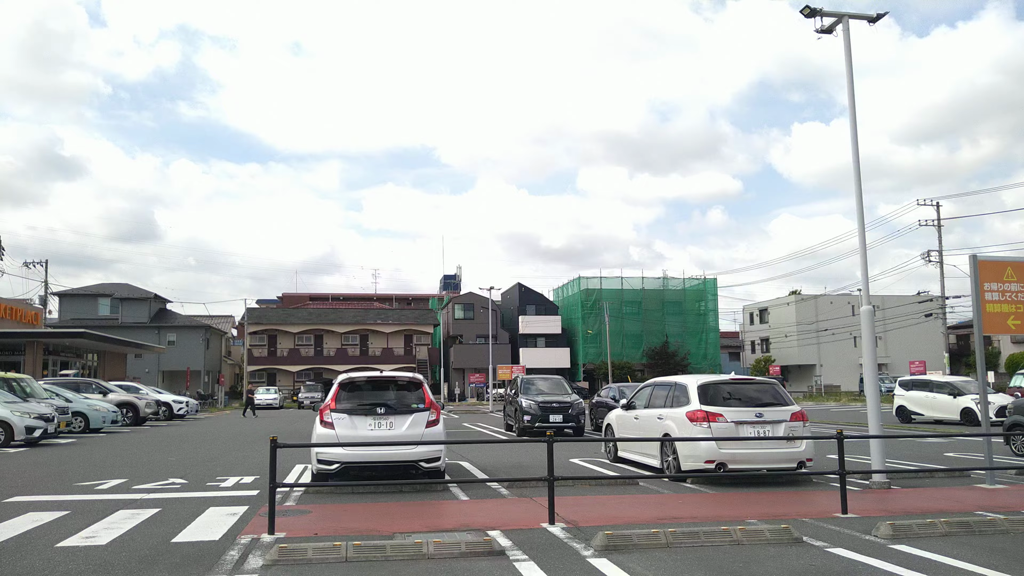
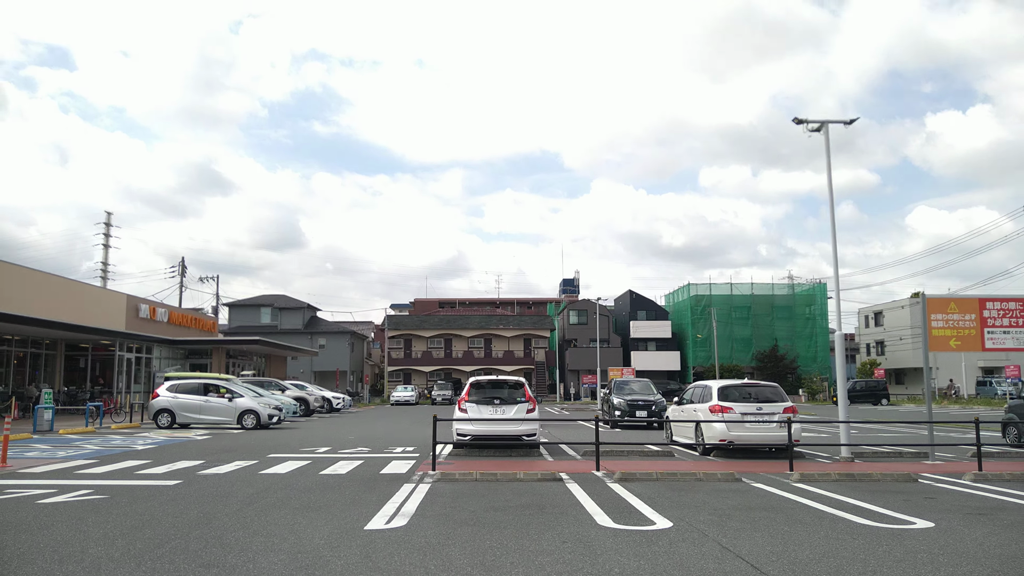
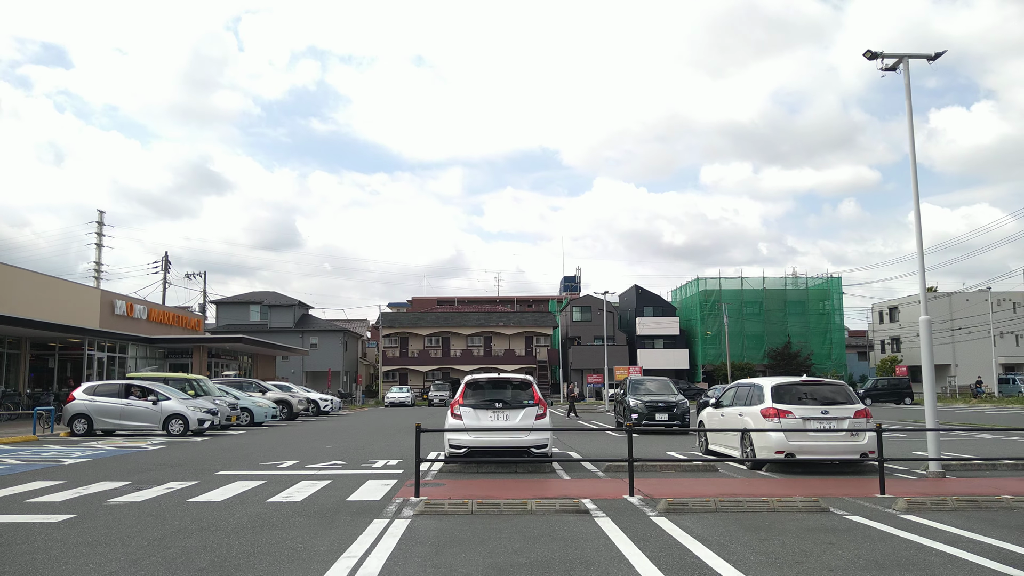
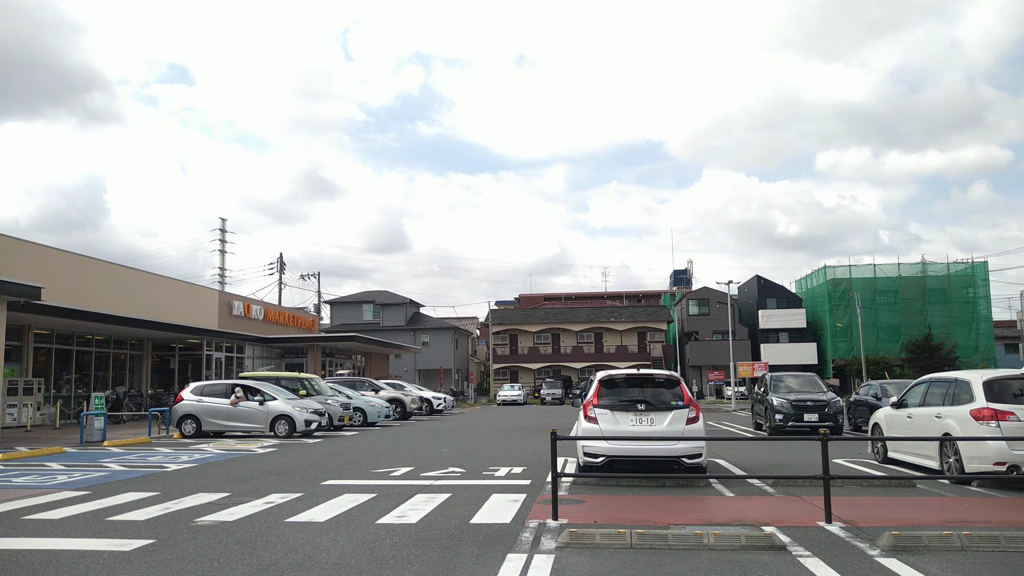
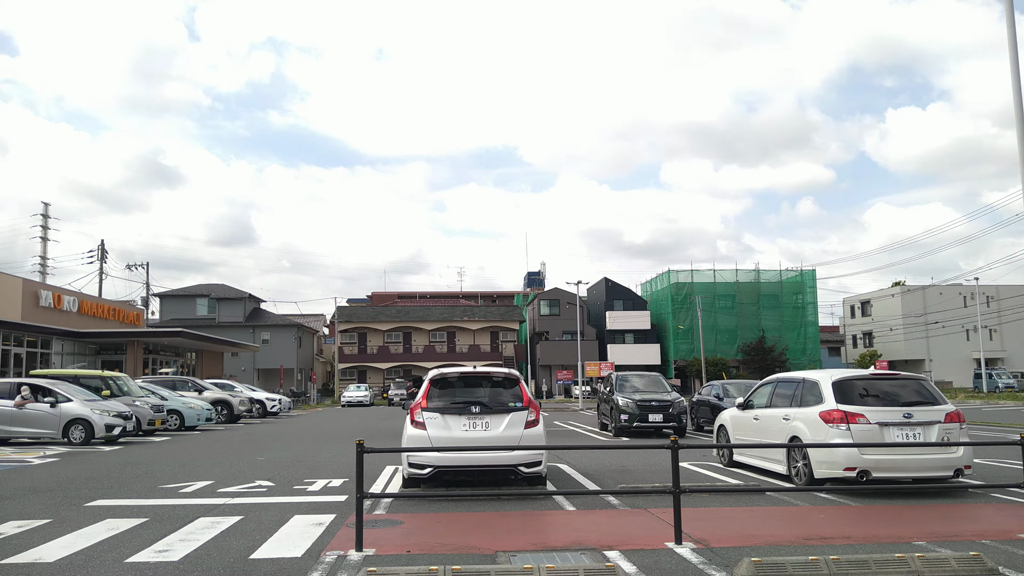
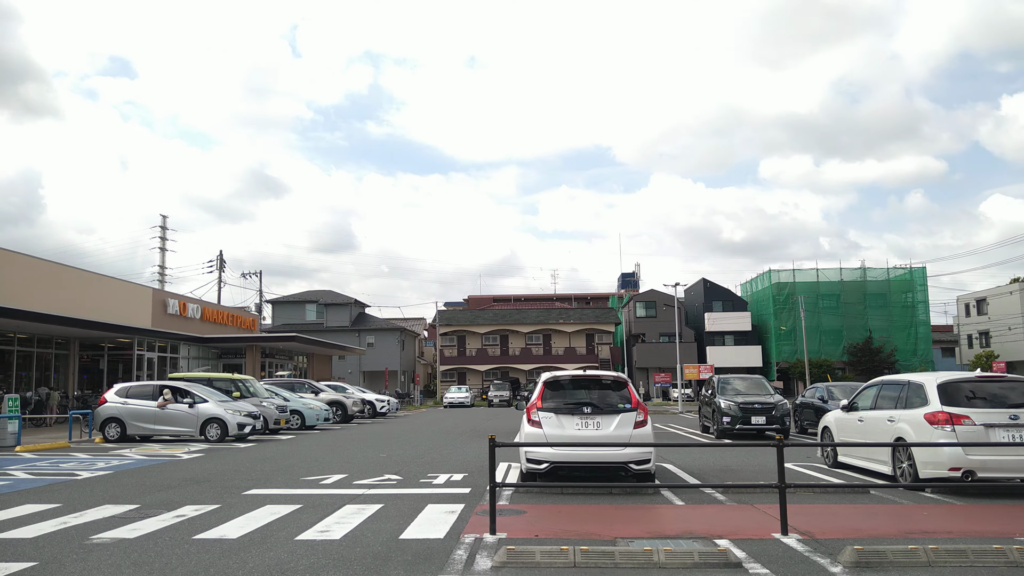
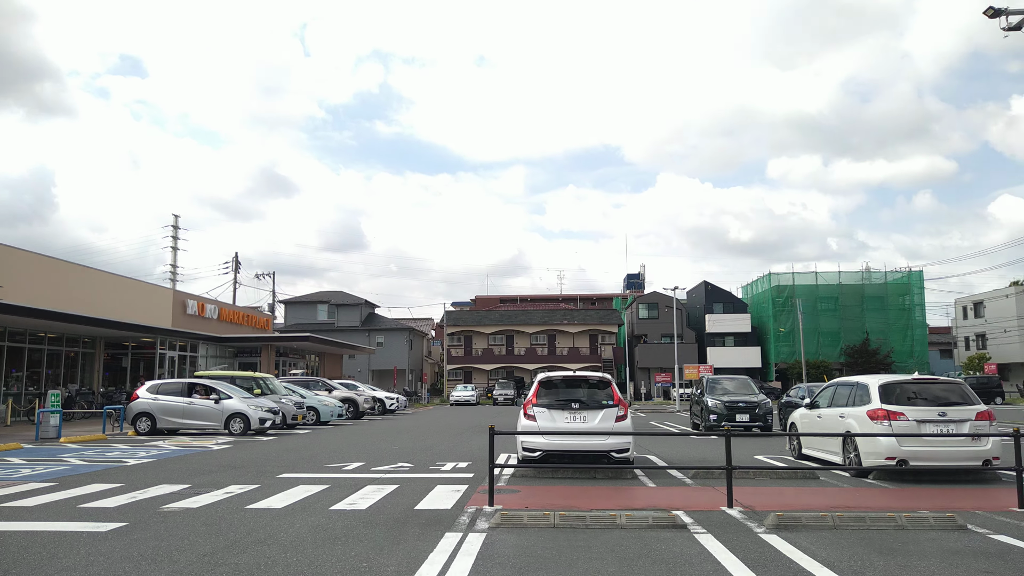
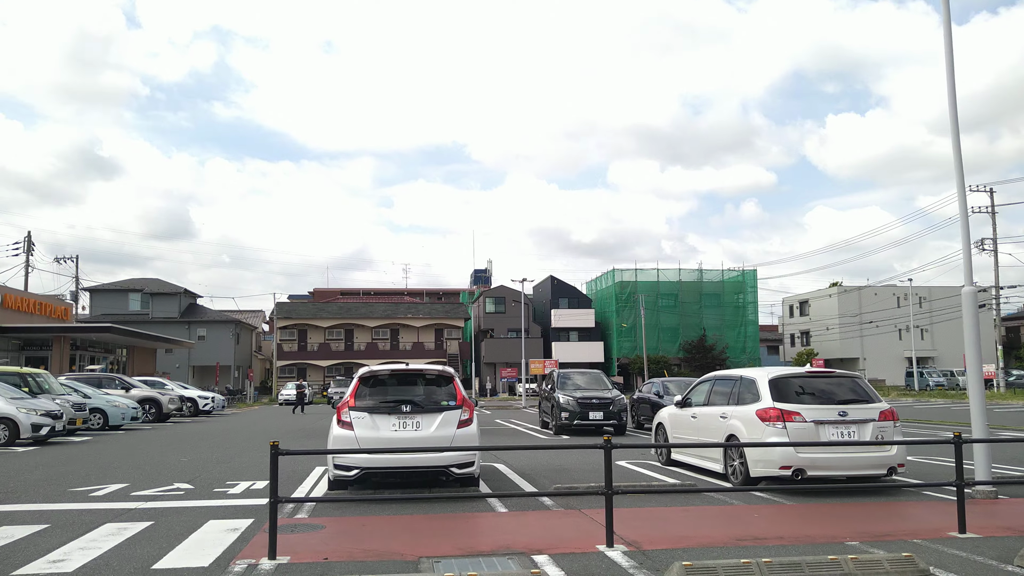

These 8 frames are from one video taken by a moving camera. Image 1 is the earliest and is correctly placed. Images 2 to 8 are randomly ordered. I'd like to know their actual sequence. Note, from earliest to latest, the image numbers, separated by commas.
8, 5, 6, 4, 7, 3, 2
